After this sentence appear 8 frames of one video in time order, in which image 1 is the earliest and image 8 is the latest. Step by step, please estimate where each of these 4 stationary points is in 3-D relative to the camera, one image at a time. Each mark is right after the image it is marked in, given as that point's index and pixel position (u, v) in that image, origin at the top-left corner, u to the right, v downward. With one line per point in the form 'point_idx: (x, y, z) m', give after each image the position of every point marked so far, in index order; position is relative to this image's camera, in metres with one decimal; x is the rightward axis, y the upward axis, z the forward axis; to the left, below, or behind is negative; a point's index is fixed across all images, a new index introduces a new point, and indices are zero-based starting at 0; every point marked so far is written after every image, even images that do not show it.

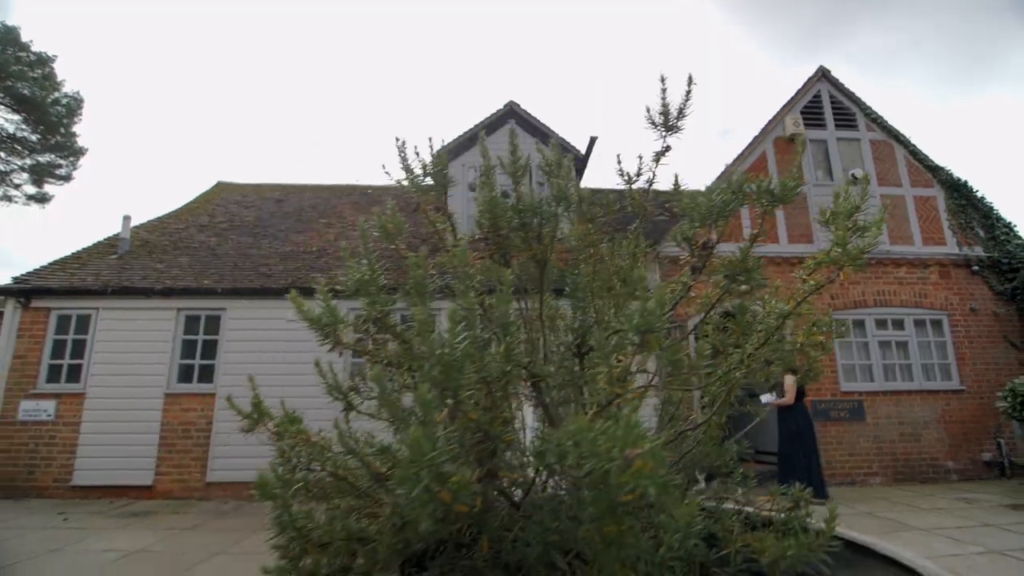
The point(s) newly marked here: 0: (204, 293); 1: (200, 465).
0: (-4.7, -0.1, +8.4) m
1: (-4.5, -2.5, +8.0) m
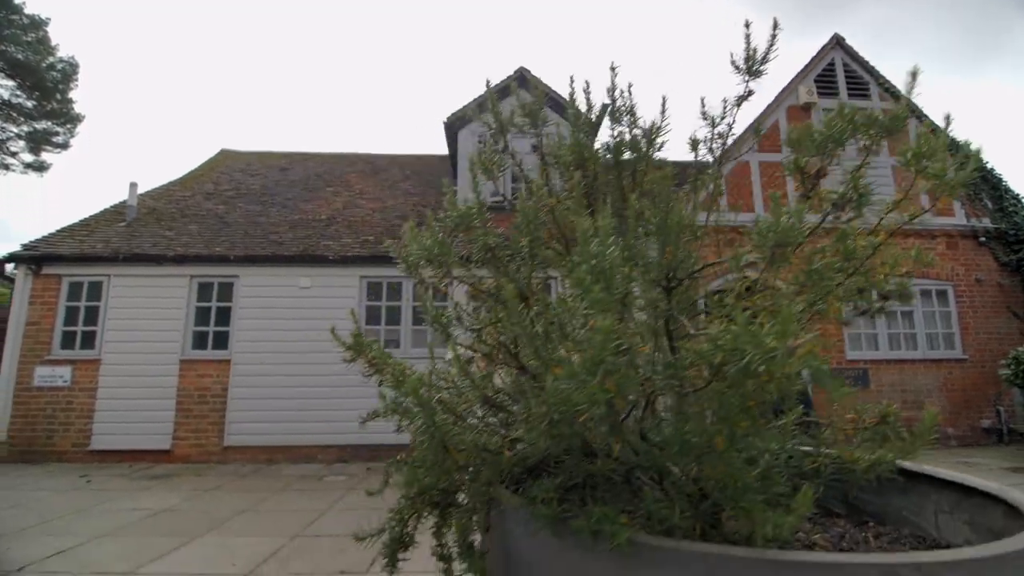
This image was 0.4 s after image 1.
0: (-4.5, +0.4, +8.4) m
1: (-4.3, -2.1, +8.1) m
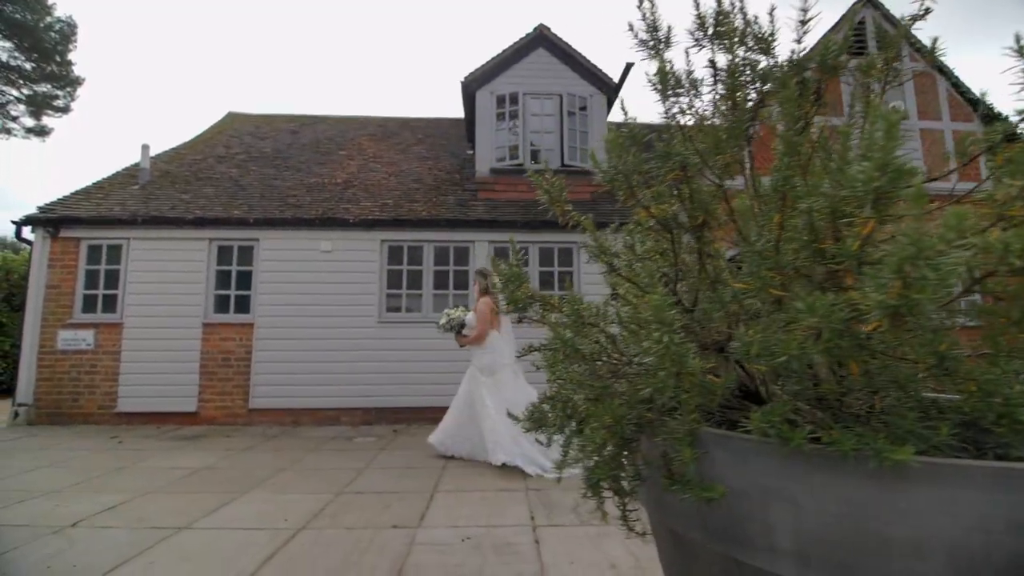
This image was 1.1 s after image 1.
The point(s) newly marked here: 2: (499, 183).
0: (-4.1, +1.0, +8.3) m
1: (-3.9, -1.5, +8.1) m
2: (-0.2, +1.8, +9.5) m
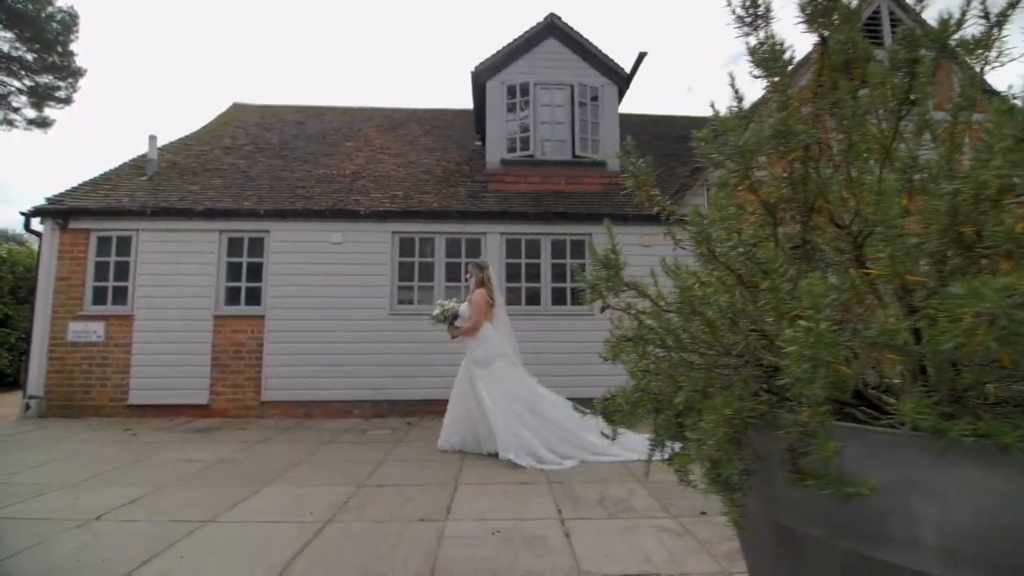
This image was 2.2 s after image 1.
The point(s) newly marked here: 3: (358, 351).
0: (-3.9, +1.1, +8.3) m
1: (-3.8, -1.4, +8.1) m
2: (0.0, +1.9, +9.5) m
3: (-2.3, -0.9, +8.2) m
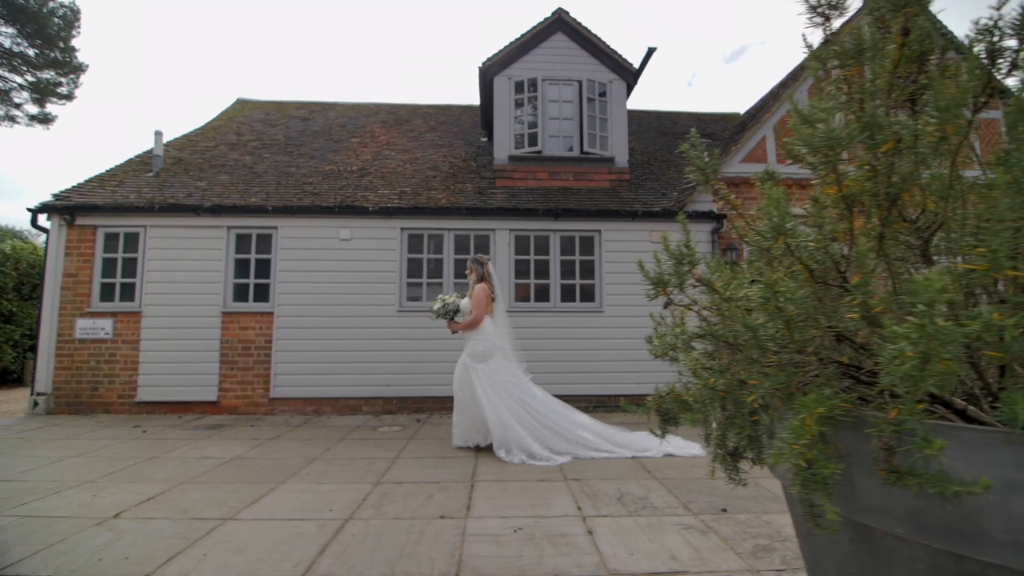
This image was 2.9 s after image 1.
0: (-3.8, +1.1, +8.2) m
1: (-3.6, -1.4, +8.1) m
2: (+0.1, +2.0, +9.4) m
3: (-2.2, -0.9, +8.2) m
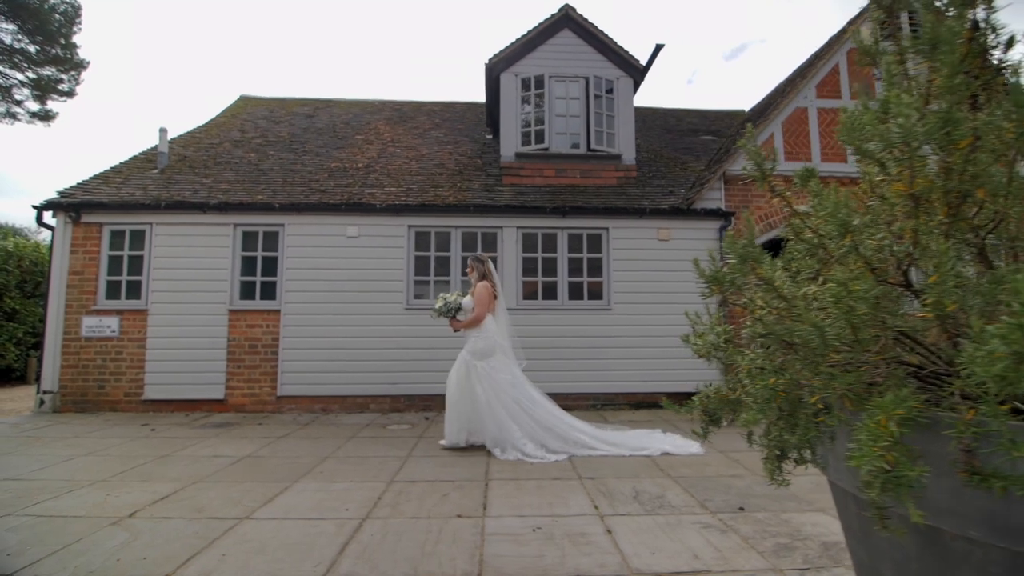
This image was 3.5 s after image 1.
0: (-3.7, +1.2, +8.2) m
1: (-3.5, -1.3, +8.0) m
2: (+0.2, +2.0, +9.4) m
3: (-2.0, -0.9, +8.2) m
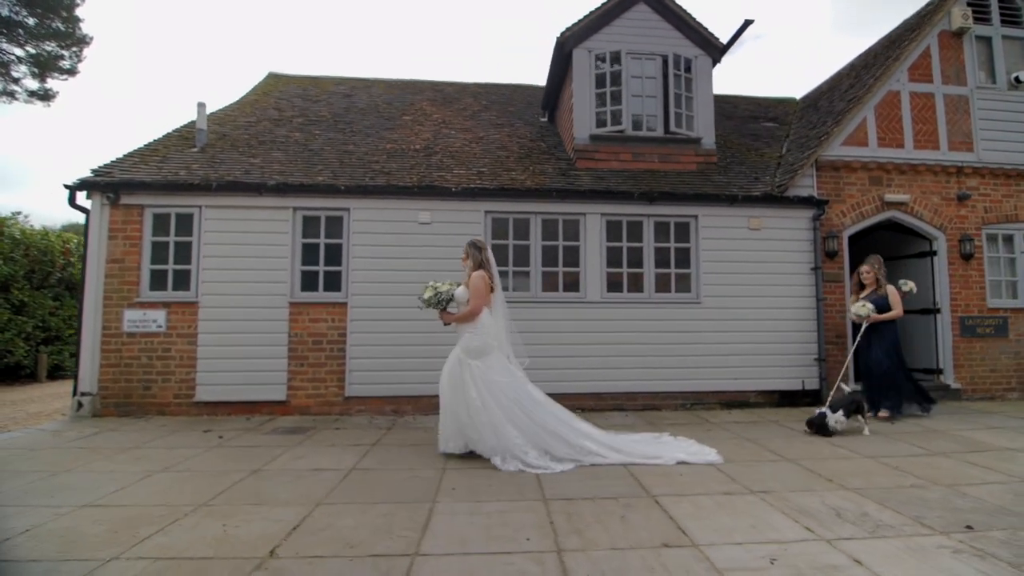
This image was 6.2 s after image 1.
0: (-2.5, +1.3, +7.4) m
1: (-2.3, -1.2, +7.3) m
2: (+1.4, +2.2, +8.7) m
3: (-0.9, -0.7, +7.5) m
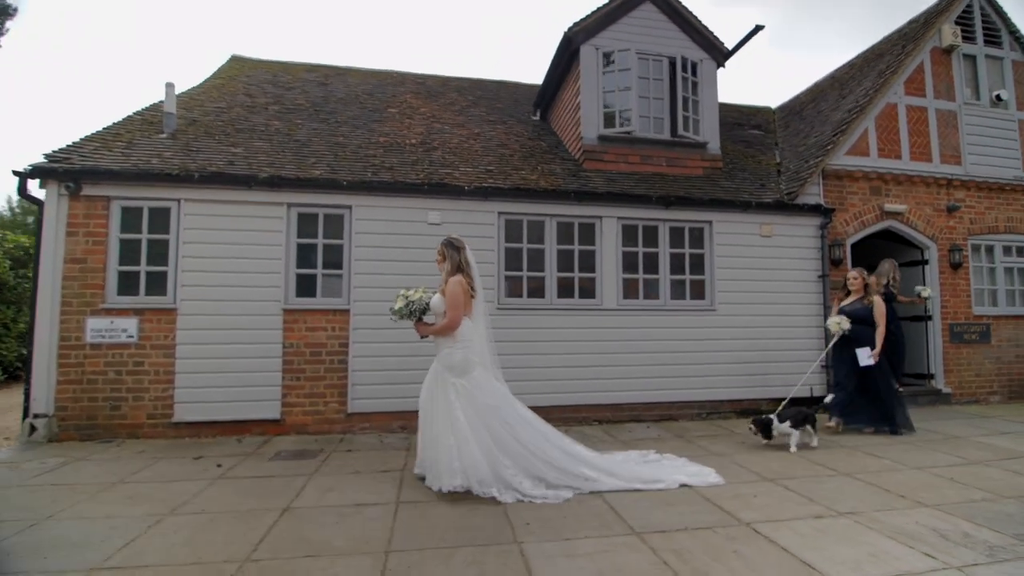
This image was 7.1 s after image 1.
0: (-2.2, +1.2, +6.7) m
1: (-2.1, -1.3, +6.6) m
2: (+1.5, +2.1, +8.4) m
3: (-0.6, -0.8, +6.9) m
